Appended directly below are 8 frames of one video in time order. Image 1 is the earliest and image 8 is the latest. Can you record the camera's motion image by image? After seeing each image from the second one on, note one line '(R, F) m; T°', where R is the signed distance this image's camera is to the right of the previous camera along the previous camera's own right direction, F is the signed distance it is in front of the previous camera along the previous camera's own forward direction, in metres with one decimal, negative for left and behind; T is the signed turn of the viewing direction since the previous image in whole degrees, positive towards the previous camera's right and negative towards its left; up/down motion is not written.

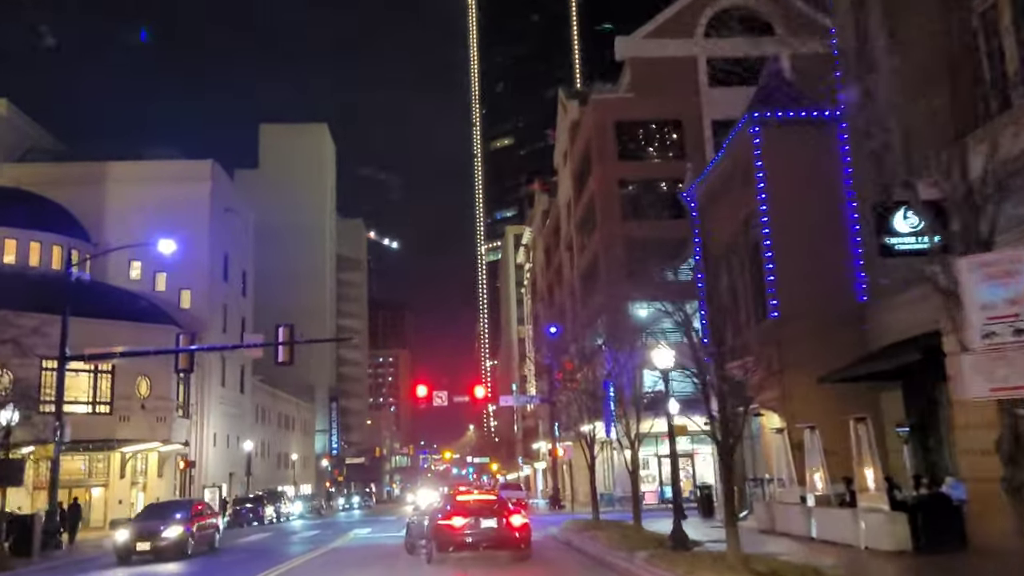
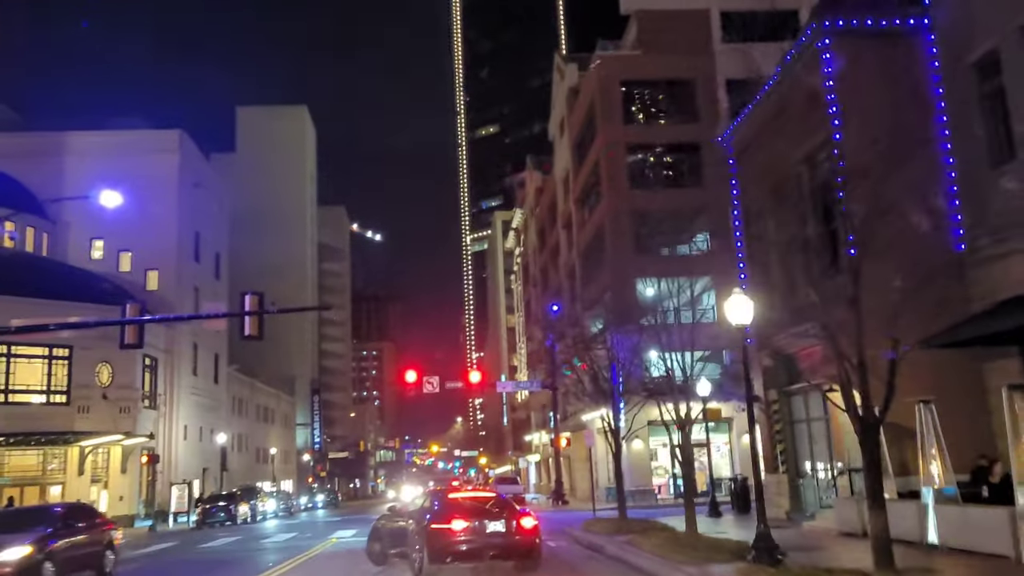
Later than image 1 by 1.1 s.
(-0.6, +4.1) m; +1°
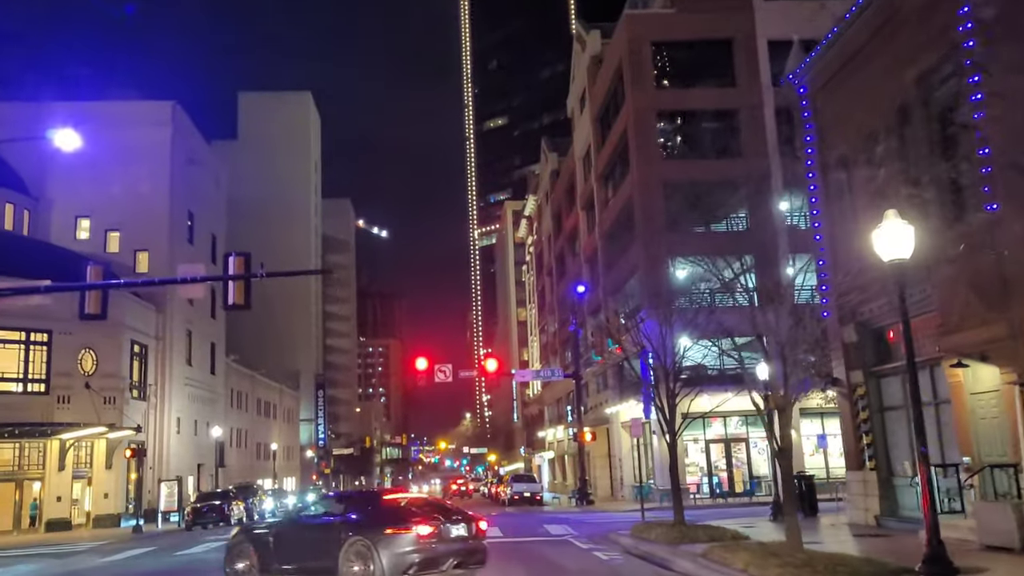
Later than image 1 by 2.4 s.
(-0.6, +3.6) m; 0°
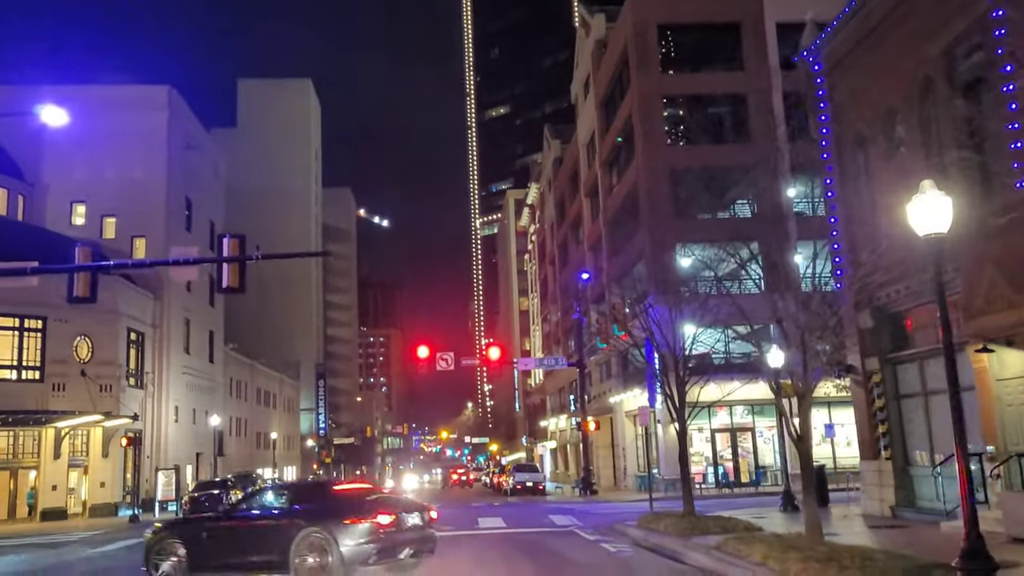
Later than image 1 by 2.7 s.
(-0.1, +0.6) m; 0°
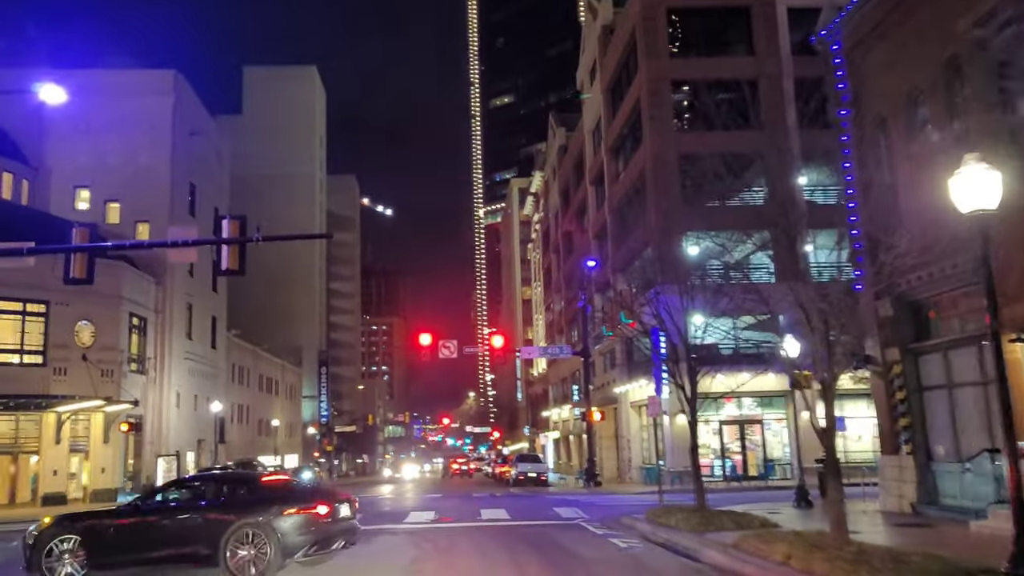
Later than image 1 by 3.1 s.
(-0.1, +0.5) m; 0°
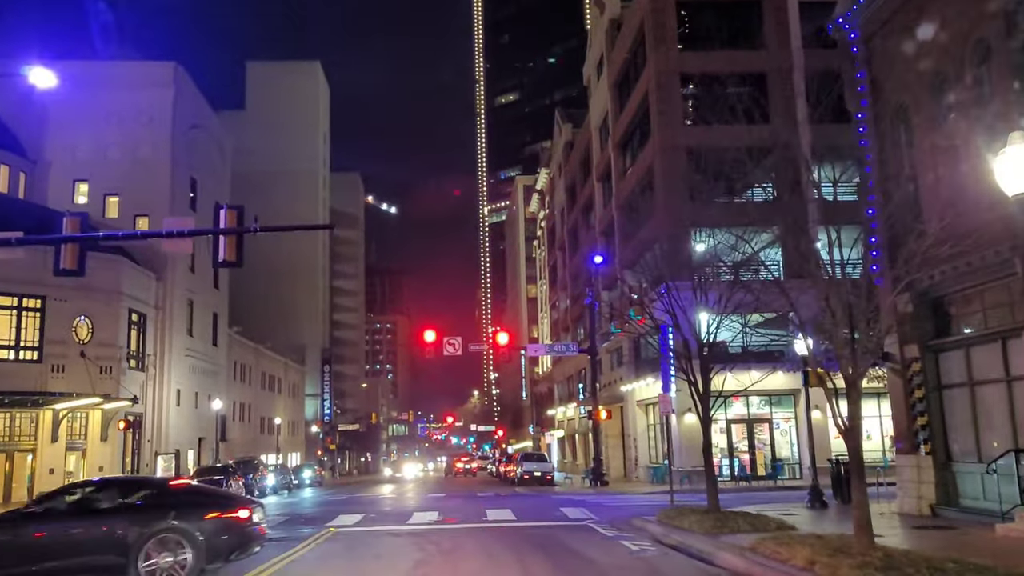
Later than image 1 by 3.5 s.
(0.0, +0.6) m; 0°
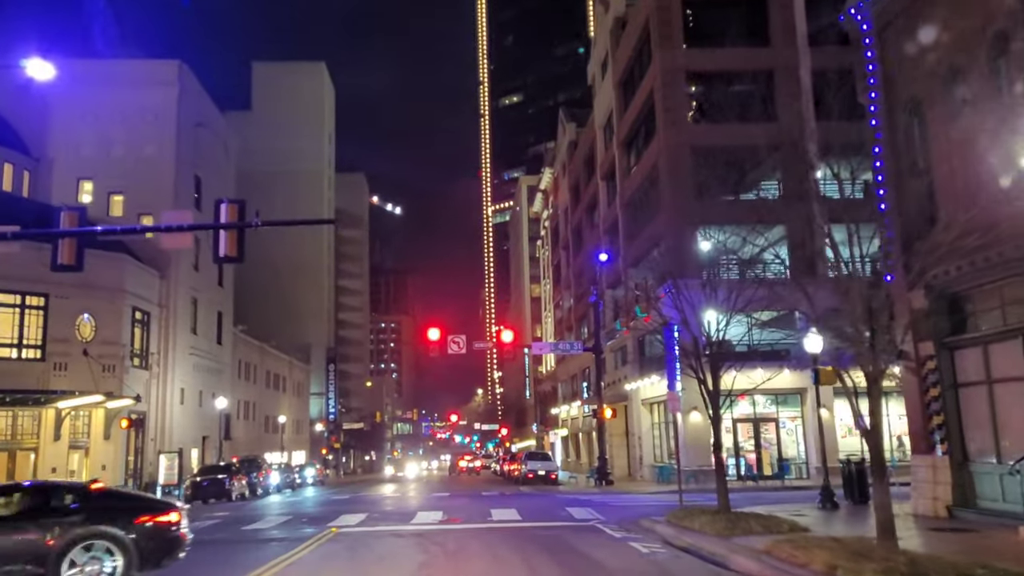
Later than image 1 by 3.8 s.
(0.0, +0.3) m; 0°
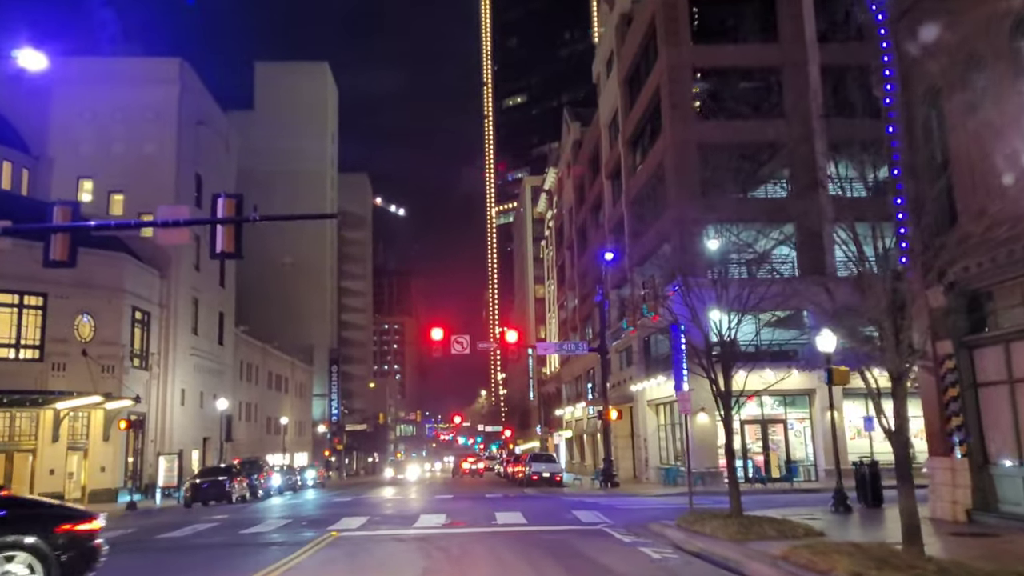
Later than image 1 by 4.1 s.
(0.0, +0.5) m; 0°
